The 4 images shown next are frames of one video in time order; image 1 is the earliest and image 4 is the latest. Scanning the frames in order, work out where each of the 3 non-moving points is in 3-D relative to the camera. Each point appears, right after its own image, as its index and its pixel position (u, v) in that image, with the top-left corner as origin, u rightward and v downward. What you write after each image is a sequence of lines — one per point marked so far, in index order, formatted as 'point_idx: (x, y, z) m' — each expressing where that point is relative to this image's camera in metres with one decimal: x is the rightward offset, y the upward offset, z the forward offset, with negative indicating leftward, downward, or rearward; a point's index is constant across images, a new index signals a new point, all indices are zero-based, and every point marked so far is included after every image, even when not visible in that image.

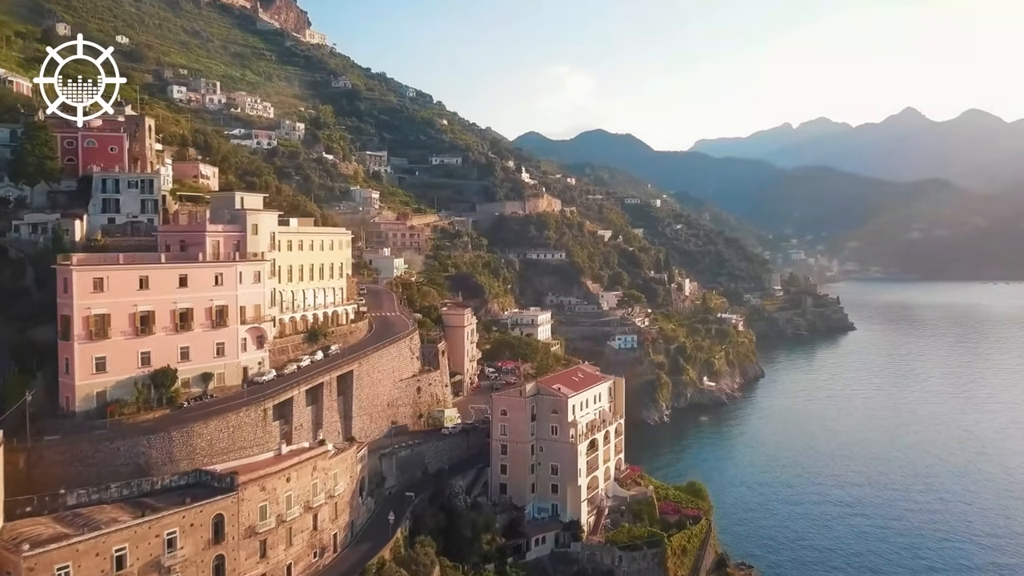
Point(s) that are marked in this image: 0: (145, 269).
0: (-9.1, +0.5, +19.0) m
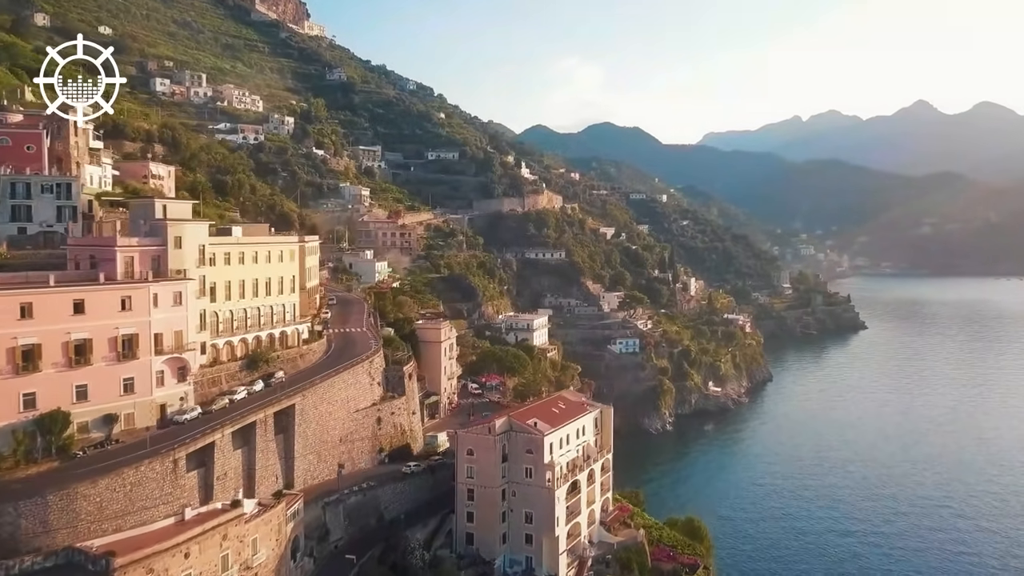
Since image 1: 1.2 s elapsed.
0: (-10.0, -0.1, +15.8) m
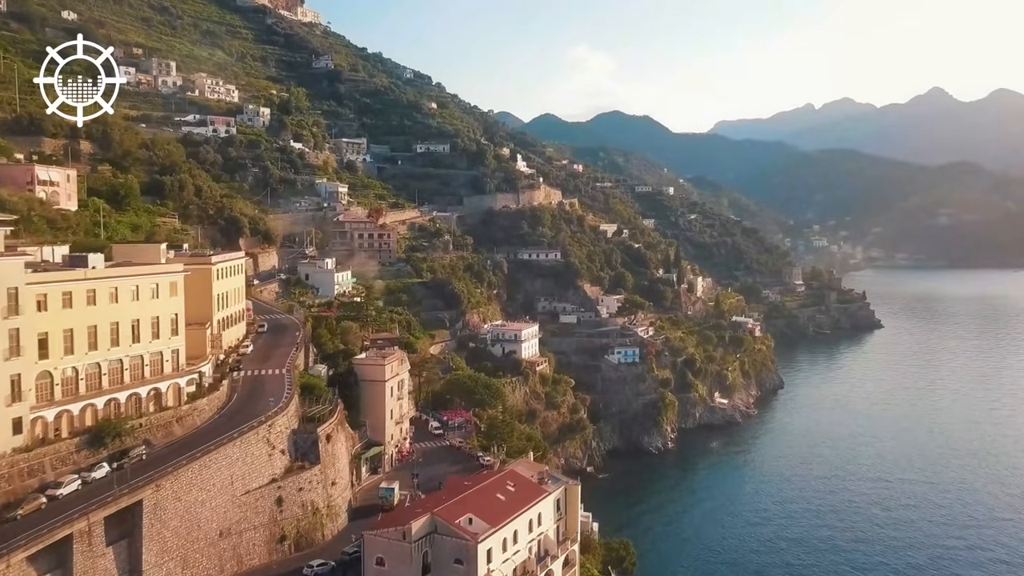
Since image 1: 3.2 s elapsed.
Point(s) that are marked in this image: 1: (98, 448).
0: (-11.7, -1.3, +10.7) m
1: (-8.9, -3.4, +16.5) m
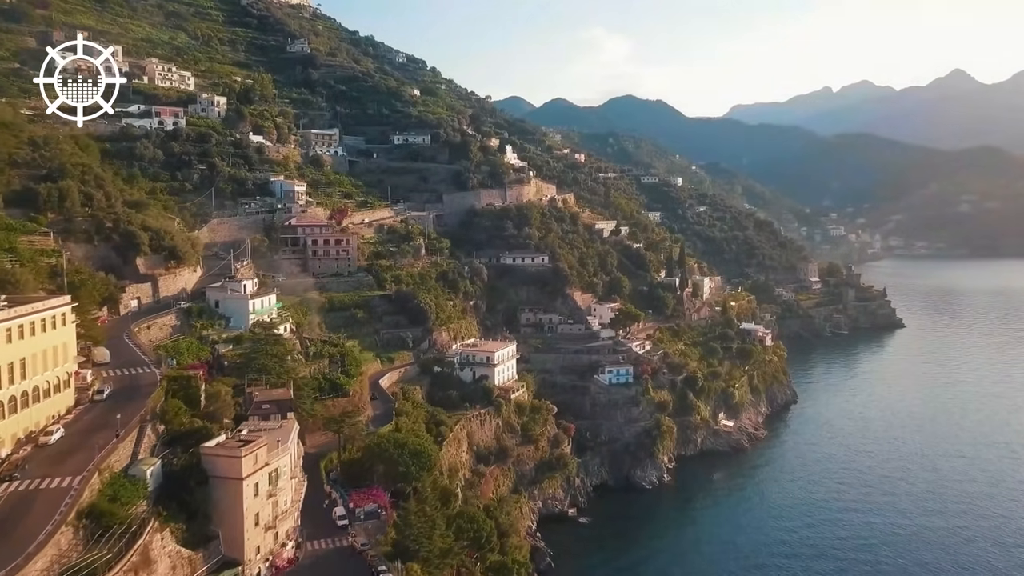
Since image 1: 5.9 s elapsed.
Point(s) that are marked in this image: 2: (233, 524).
0: (-14.3, -3.2, +3.7) m
1: (-11.5, -5.2, +9.5) m
2: (-6.9, -5.8, +19.1) m
